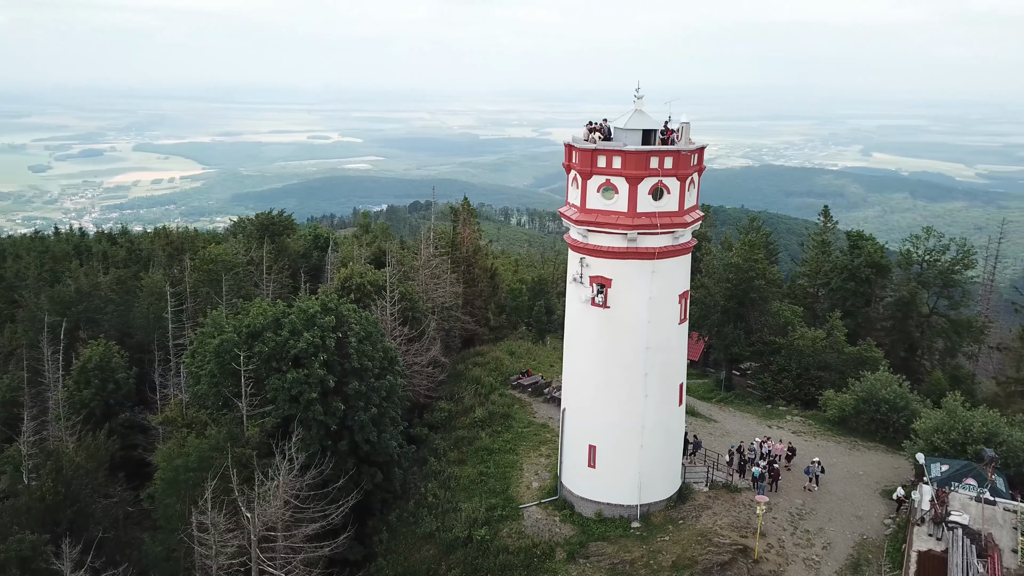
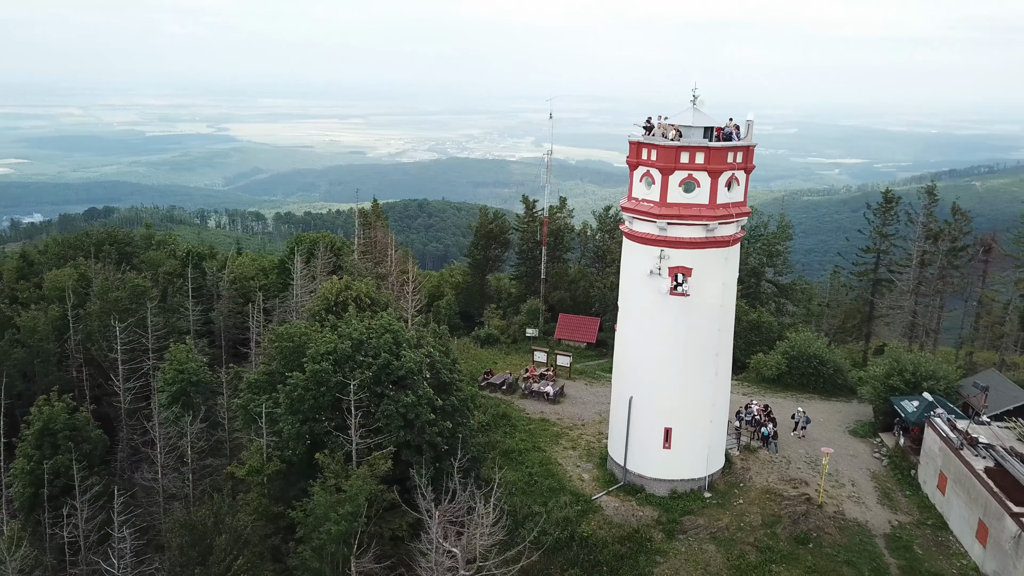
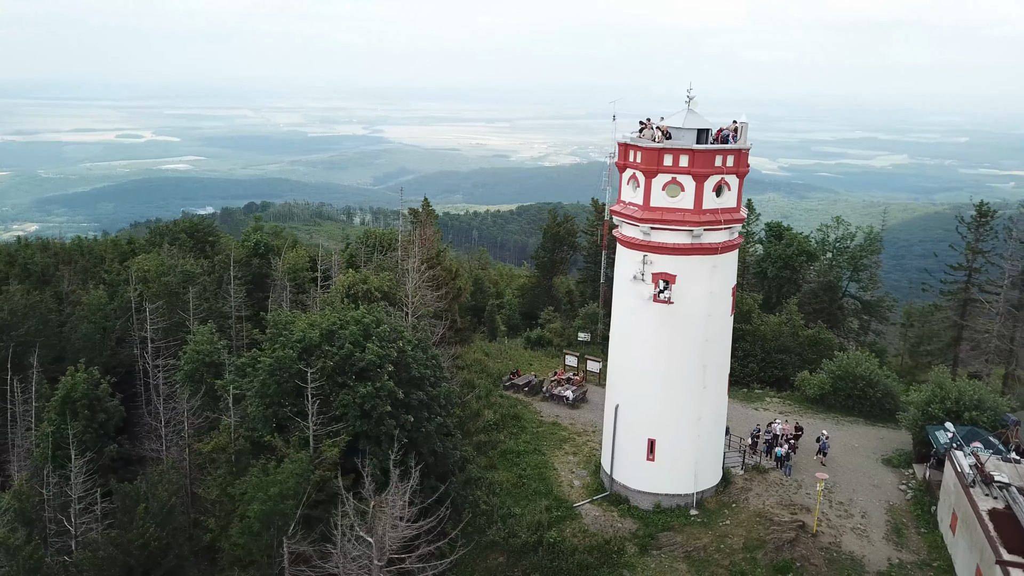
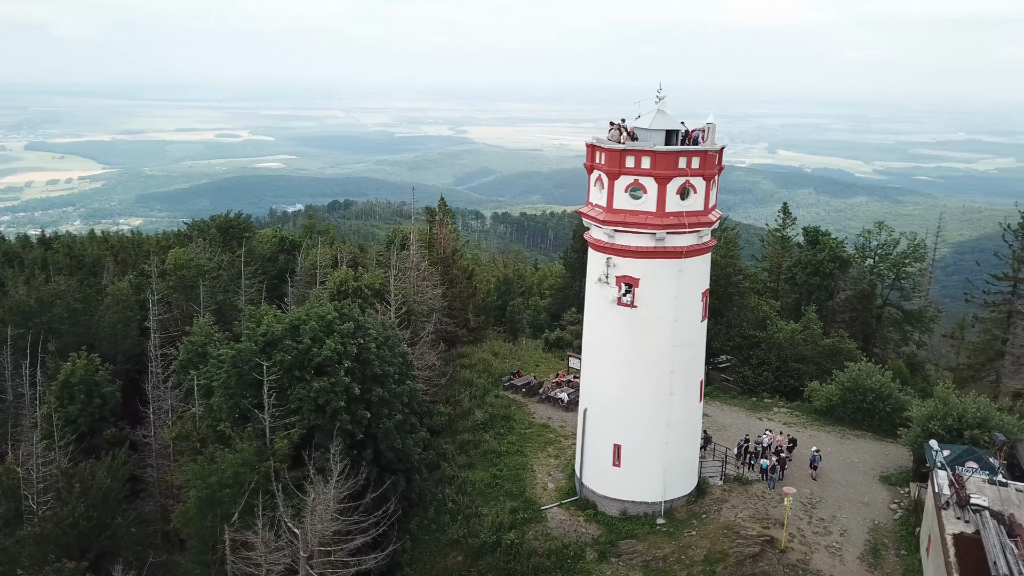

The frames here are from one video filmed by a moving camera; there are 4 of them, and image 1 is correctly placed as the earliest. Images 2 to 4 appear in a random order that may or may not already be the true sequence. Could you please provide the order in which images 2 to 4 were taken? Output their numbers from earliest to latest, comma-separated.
4, 3, 2
